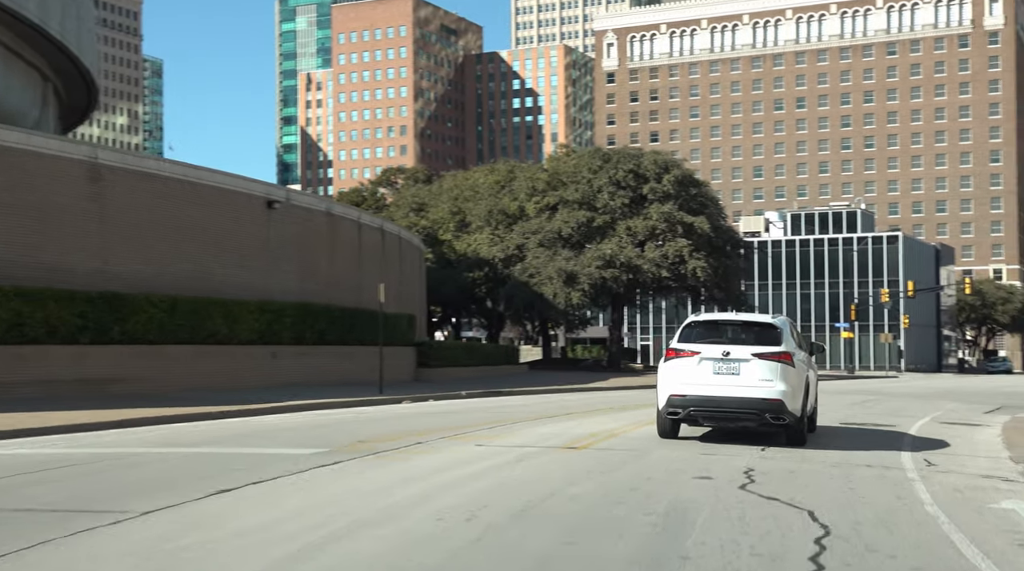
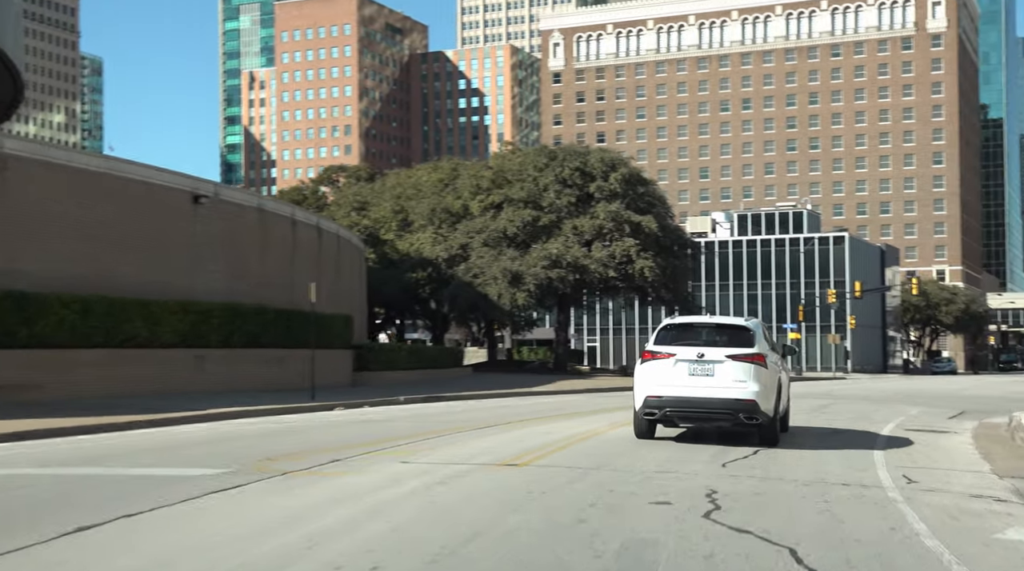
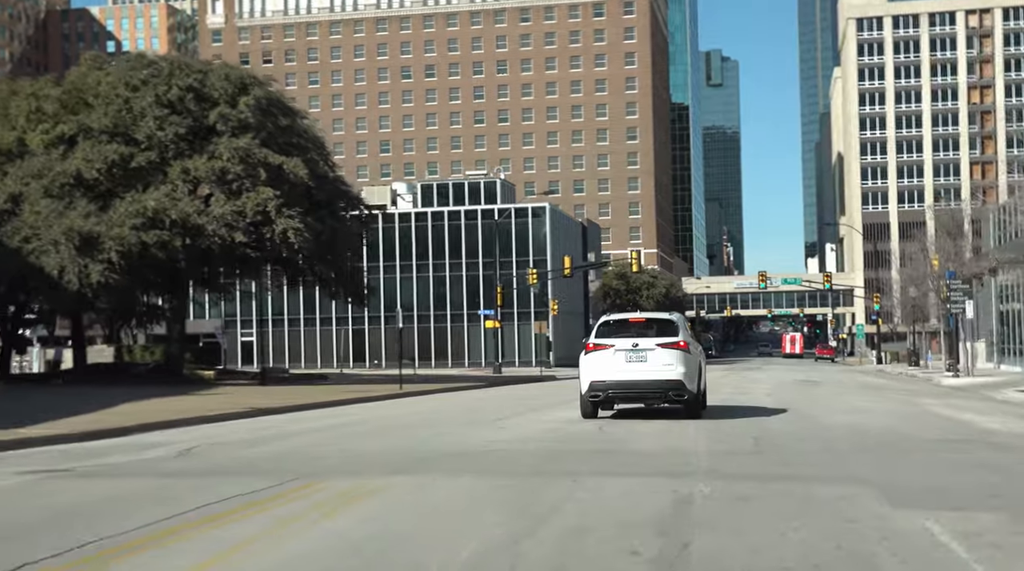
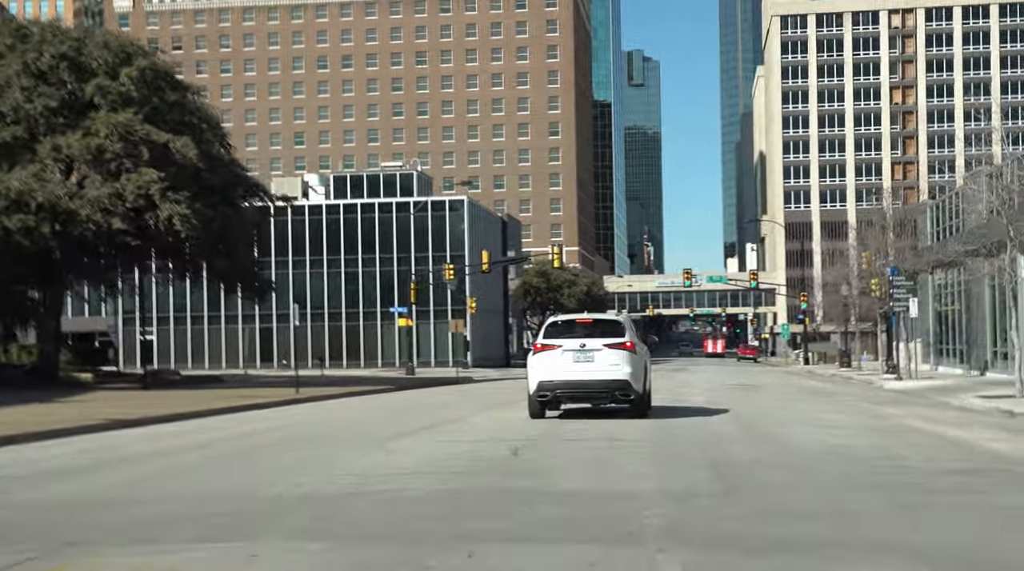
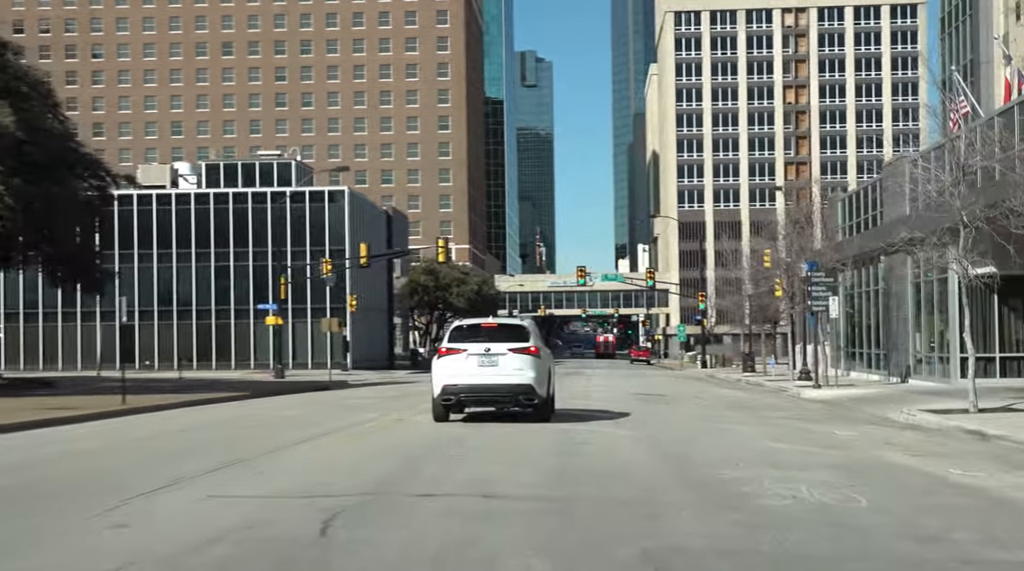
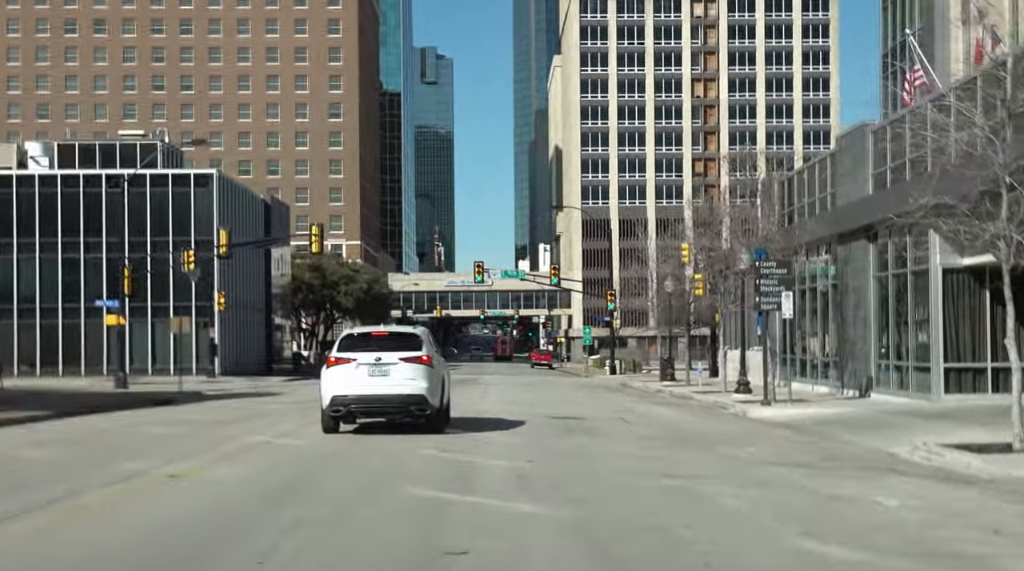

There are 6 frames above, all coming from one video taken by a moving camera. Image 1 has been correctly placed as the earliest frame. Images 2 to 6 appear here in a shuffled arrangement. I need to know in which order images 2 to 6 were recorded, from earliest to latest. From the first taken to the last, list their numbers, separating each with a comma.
2, 3, 4, 5, 6
